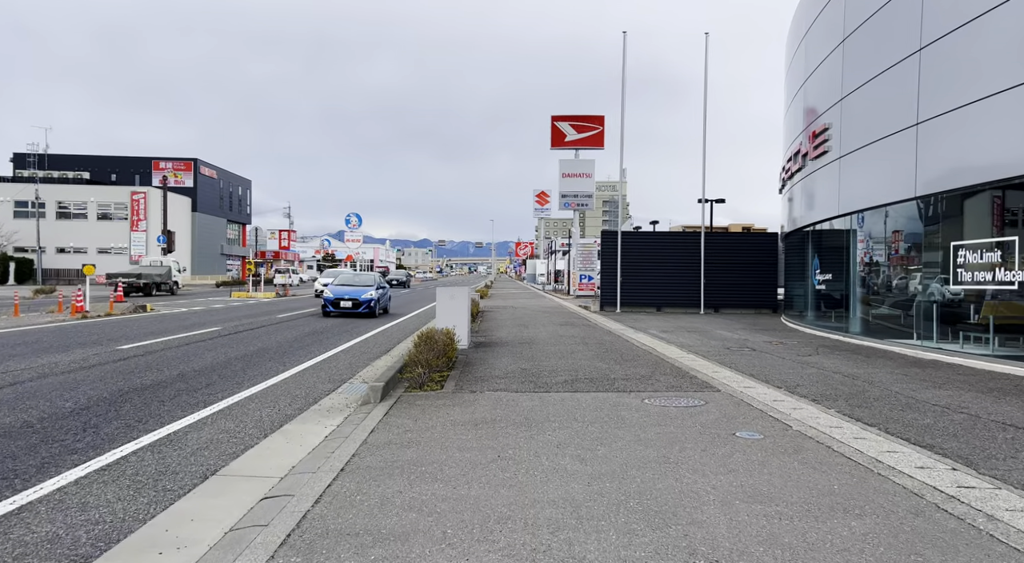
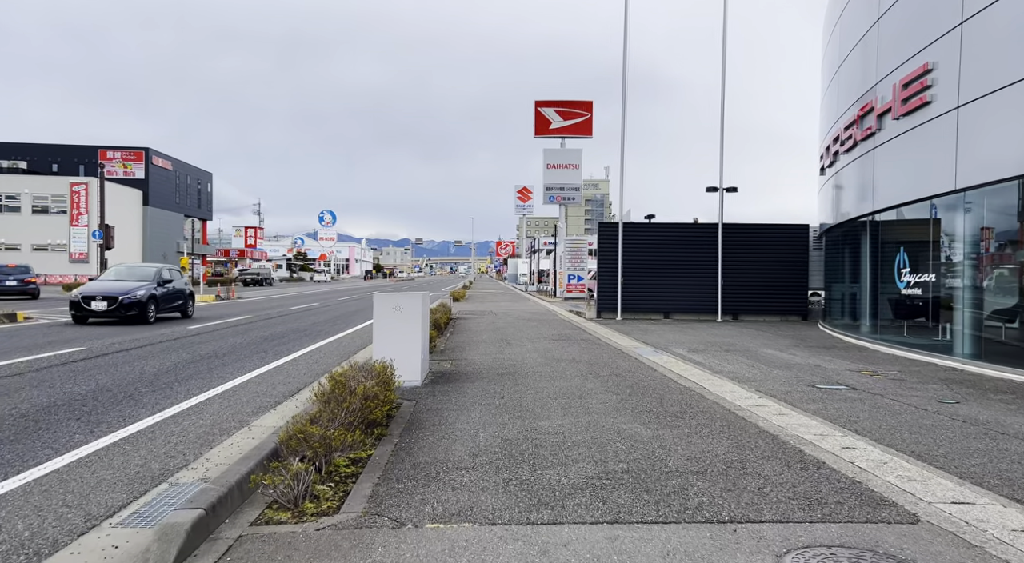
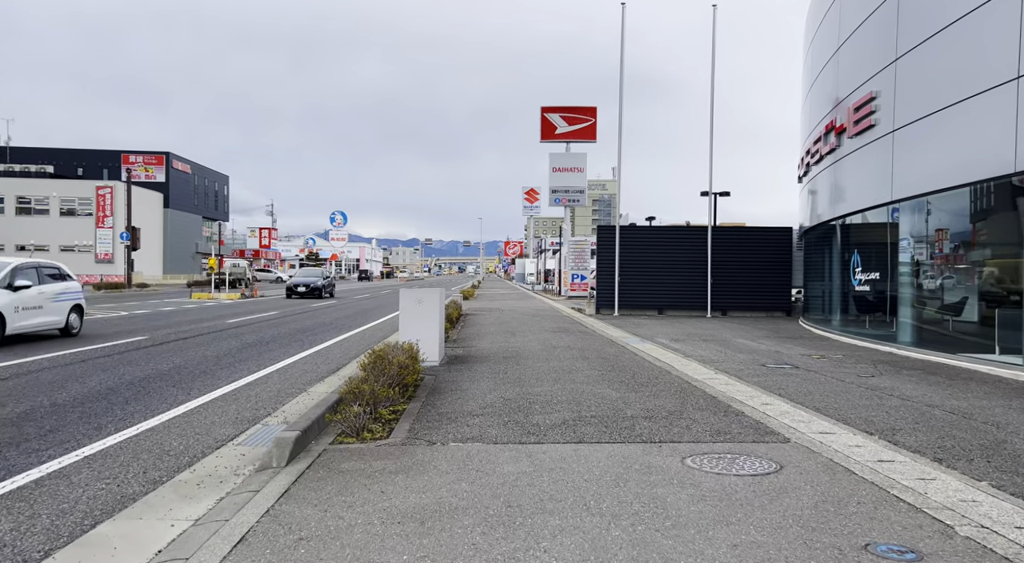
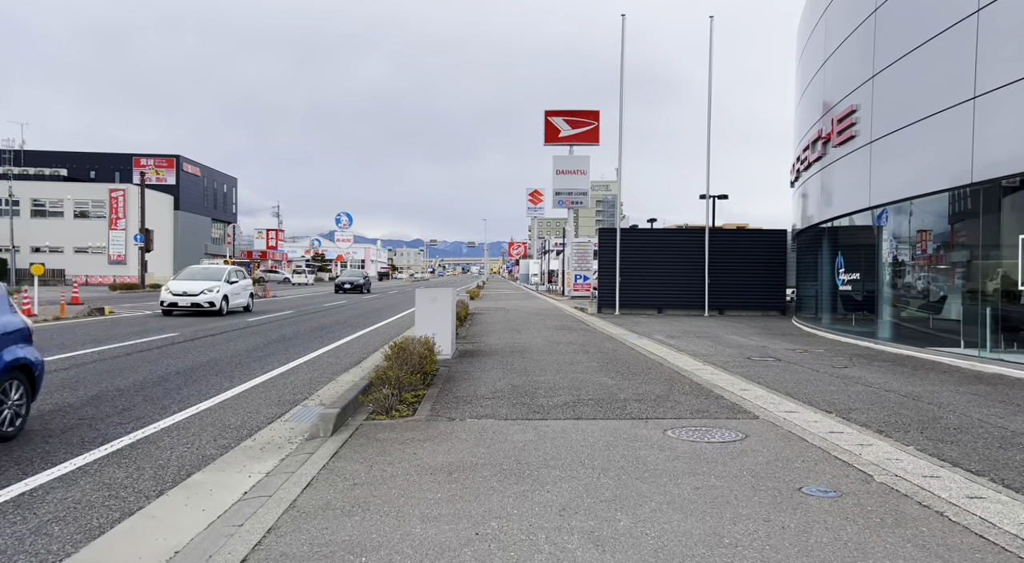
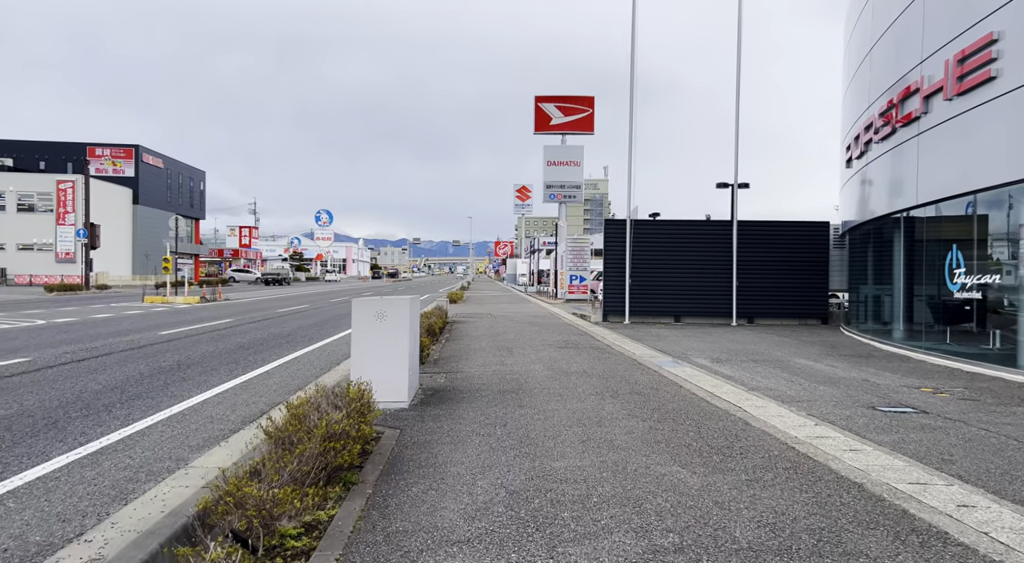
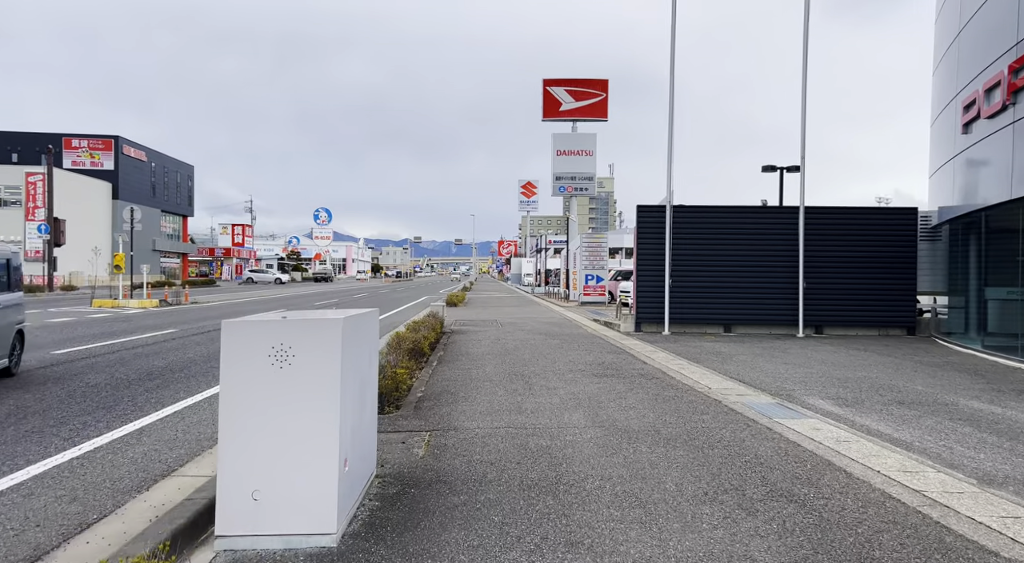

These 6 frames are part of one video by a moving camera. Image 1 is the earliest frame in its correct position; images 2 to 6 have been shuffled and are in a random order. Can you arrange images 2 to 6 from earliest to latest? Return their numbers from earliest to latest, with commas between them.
4, 3, 2, 5, 6
